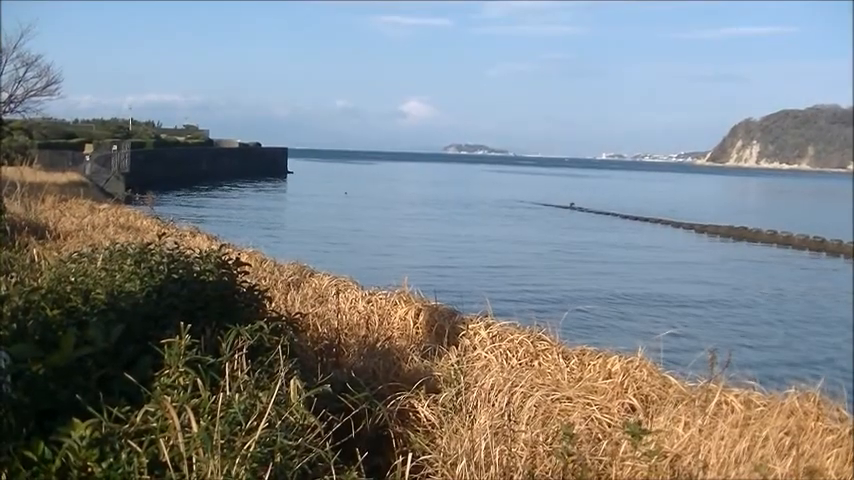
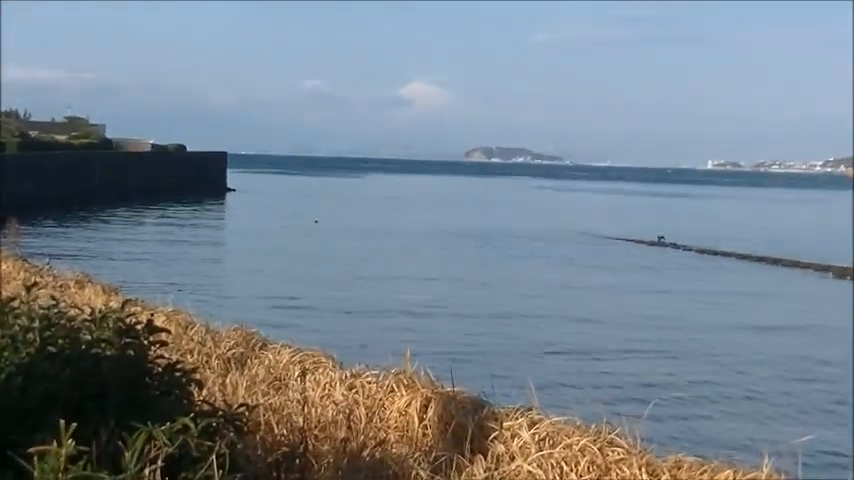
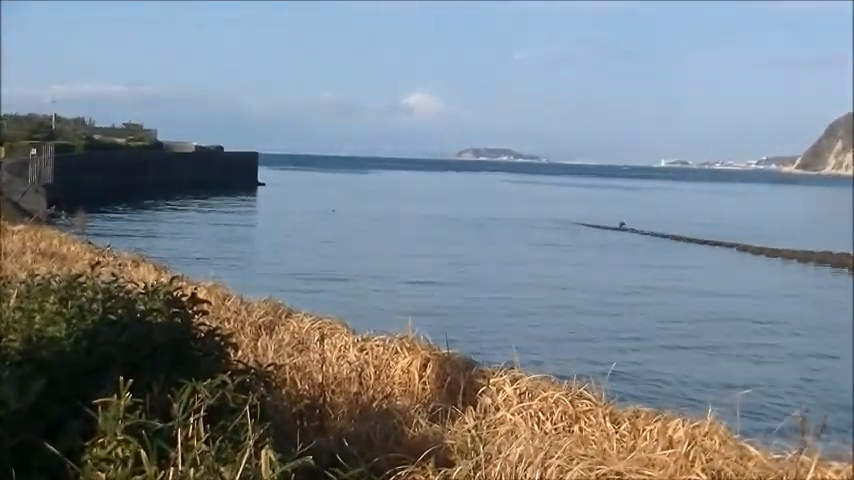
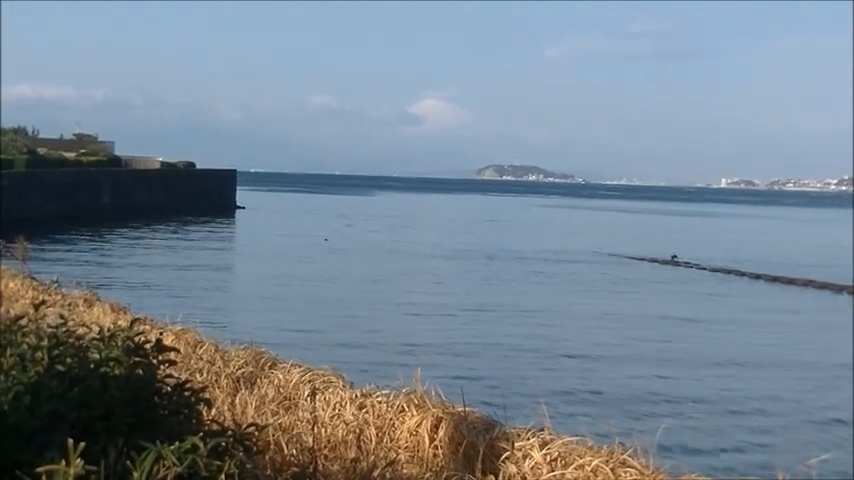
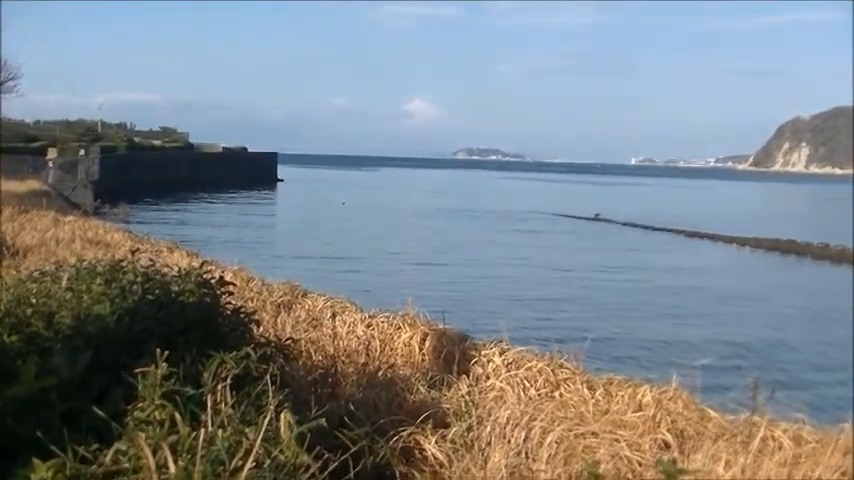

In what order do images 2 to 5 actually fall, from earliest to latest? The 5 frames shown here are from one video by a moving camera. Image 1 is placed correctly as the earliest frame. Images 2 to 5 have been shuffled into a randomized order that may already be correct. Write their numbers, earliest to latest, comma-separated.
5, 3, 2, 4
